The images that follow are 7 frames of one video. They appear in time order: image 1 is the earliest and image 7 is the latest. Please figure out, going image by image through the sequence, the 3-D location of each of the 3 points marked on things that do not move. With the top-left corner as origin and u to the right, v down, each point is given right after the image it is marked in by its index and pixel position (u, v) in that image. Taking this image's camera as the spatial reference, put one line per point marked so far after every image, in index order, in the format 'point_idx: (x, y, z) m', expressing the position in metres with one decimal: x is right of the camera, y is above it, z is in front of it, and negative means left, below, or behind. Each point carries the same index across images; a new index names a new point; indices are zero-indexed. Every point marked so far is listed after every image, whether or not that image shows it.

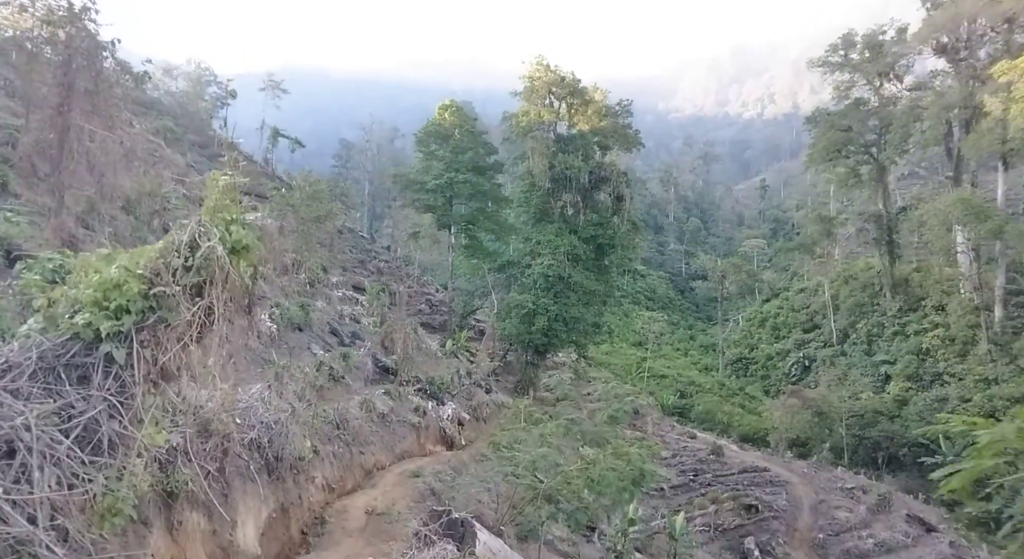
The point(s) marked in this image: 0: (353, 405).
0: (-2.7, -2.2, +12.9) m
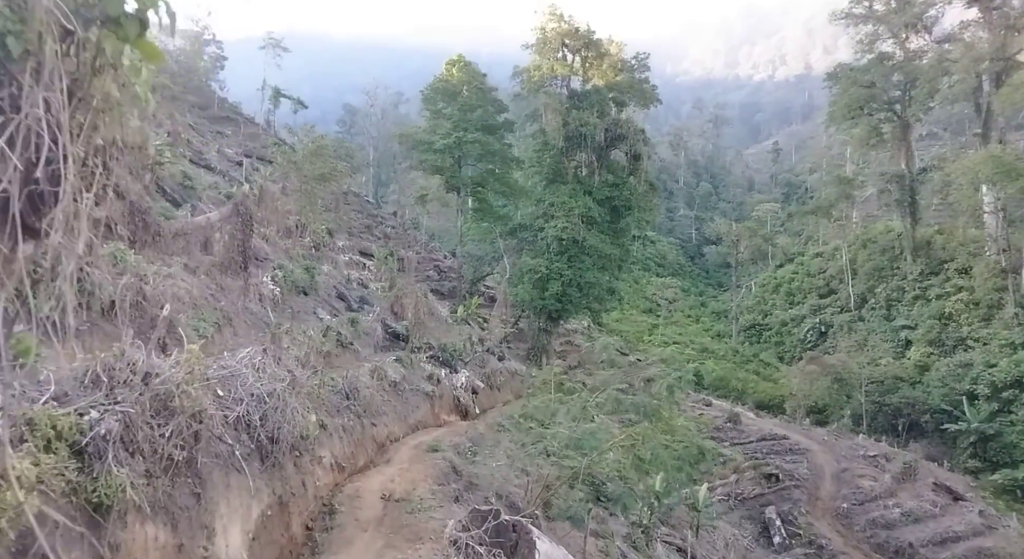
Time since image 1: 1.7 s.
0: (-2.4, -1.5, +12.2) m
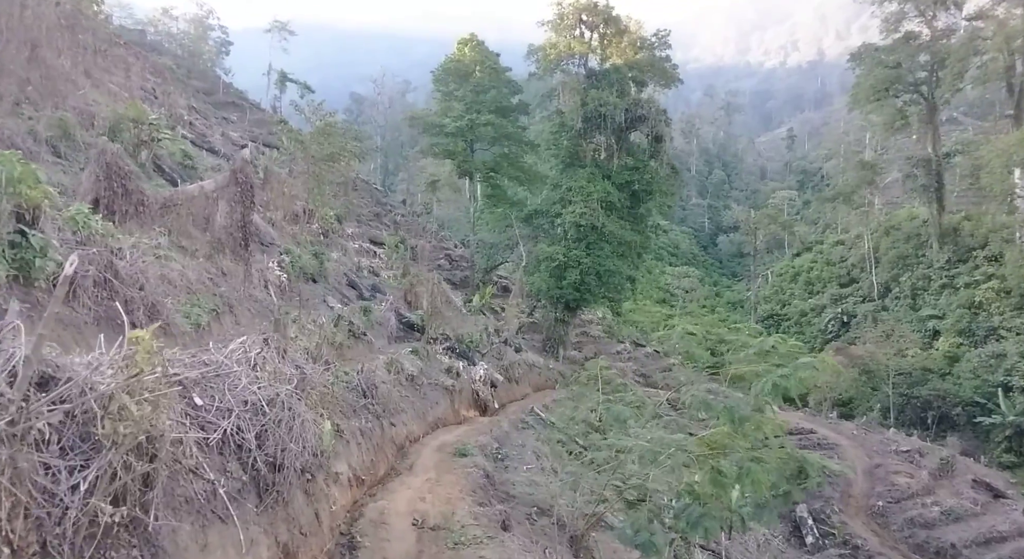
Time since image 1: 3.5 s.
0: (-2.1, -1.3, +11.5) m
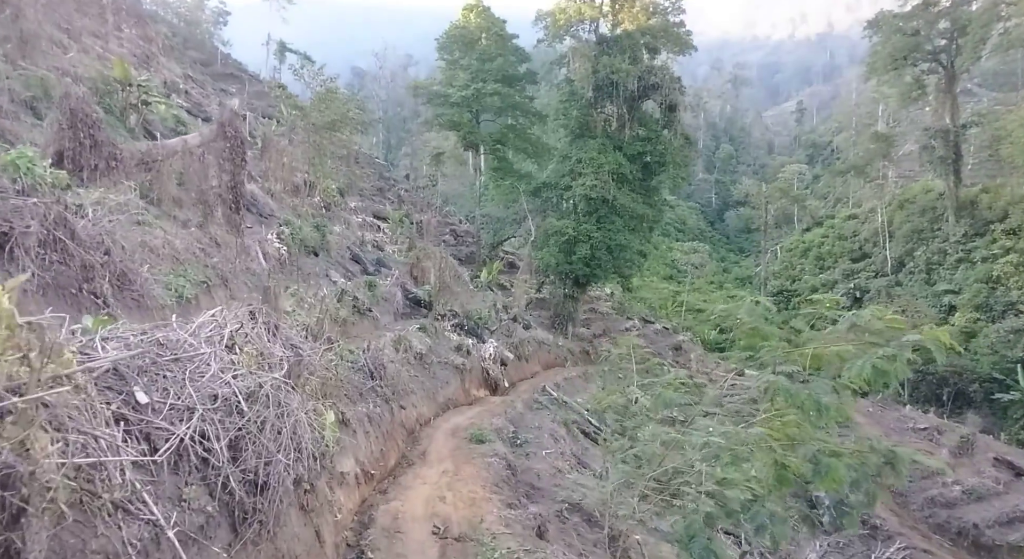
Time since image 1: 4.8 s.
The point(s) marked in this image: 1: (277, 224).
0: (-1.9, -0.9, +11.0) m
1: (-4.0, +1.0, +12.6) m
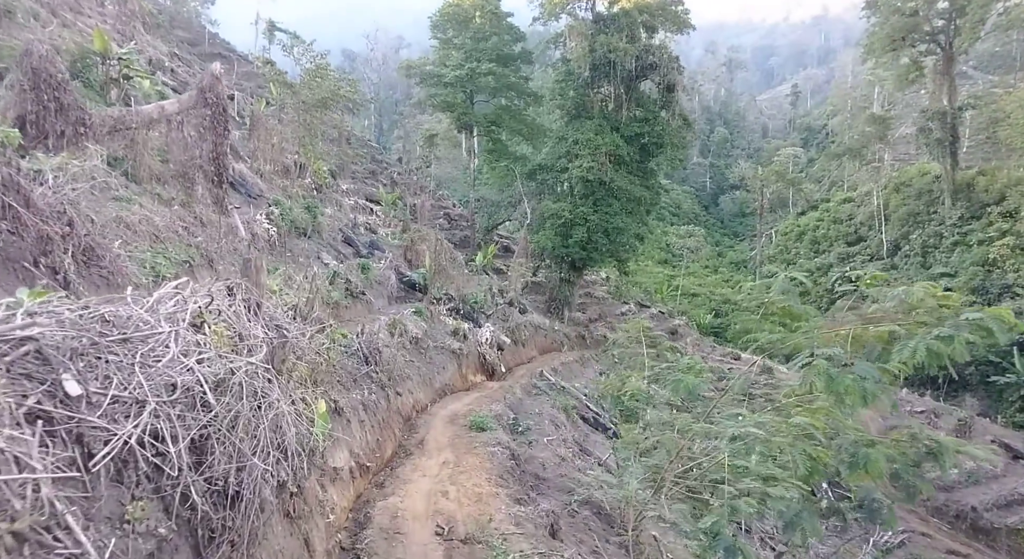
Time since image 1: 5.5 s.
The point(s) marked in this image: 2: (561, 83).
0: (-1.9, -0.7, +10.7) m
1: (-4.1, +1.2, +12.3) m
2: (+1.2, +4.9, +18.5) m
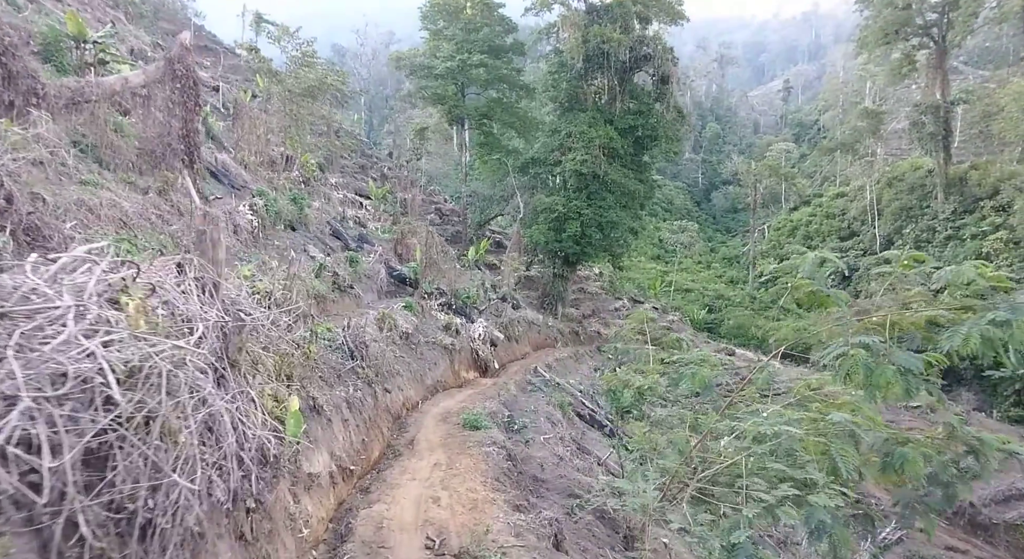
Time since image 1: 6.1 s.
0: (-2.0, -0.6, +10.4) m
1: (-4.2, +1.3, +11.9) m
2: (+1.0, +5.0, +18.2) m
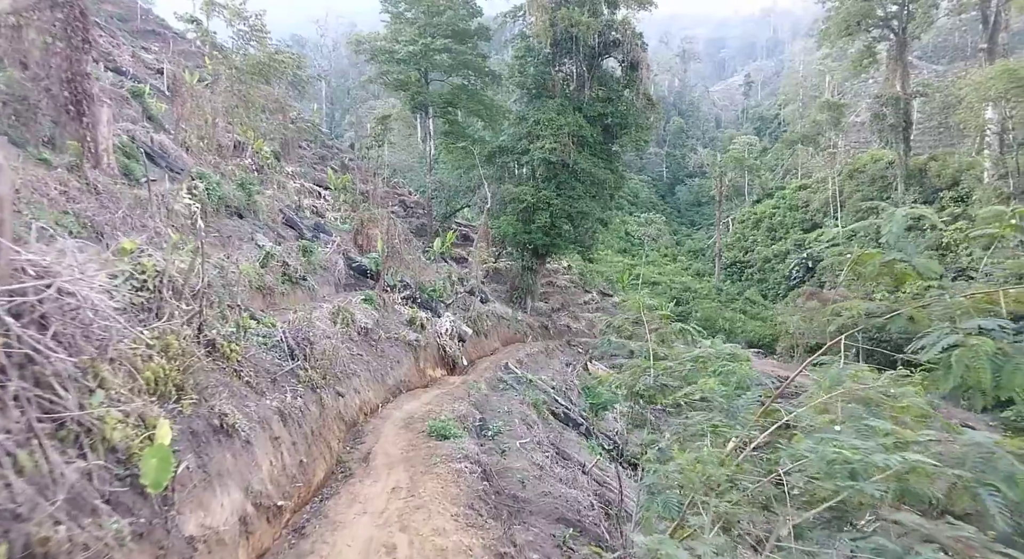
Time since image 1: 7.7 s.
0: (-2.4, -0.5, +9.7) m
1: (-4.7, +1.4, +11.1) m
2: (+0.2, +5.2, +17.6) m
